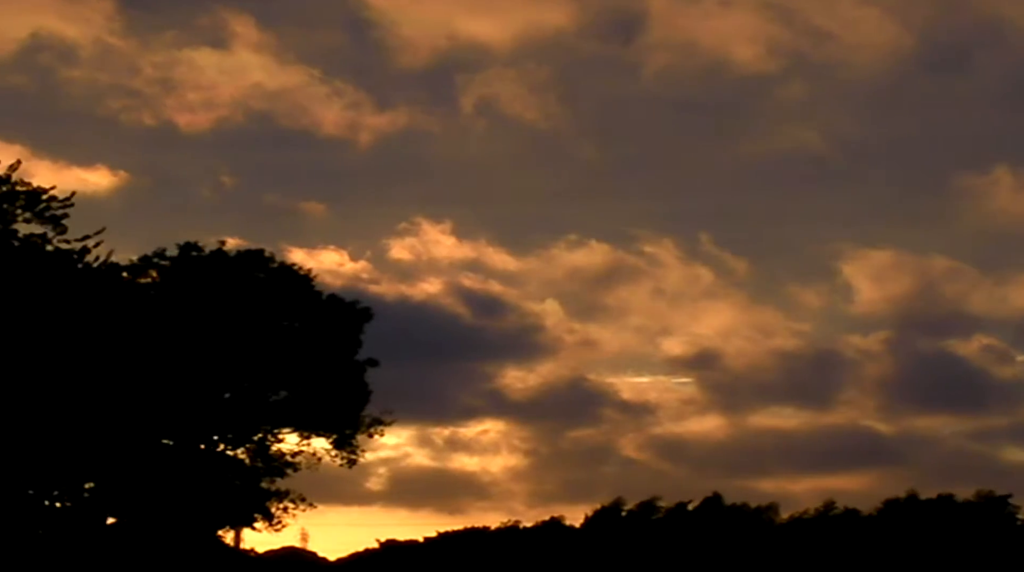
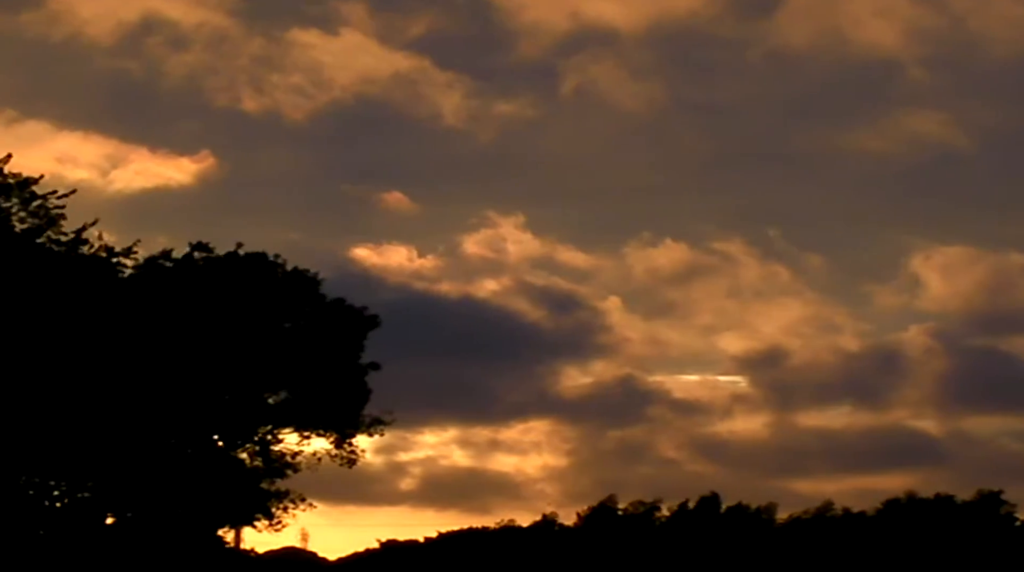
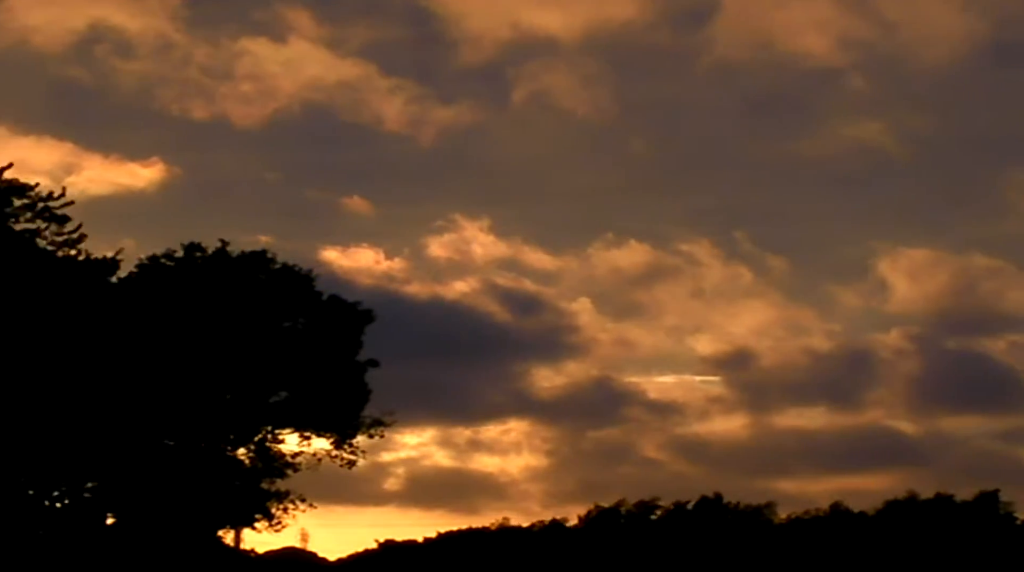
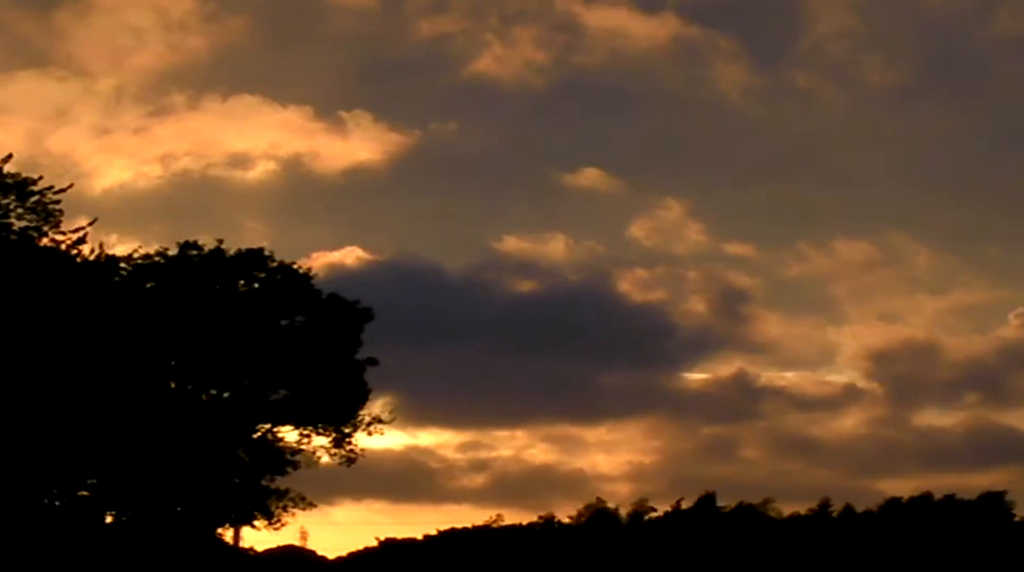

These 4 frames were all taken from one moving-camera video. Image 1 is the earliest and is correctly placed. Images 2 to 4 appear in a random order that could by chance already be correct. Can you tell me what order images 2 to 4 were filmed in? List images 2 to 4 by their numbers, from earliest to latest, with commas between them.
3, 2, 4
